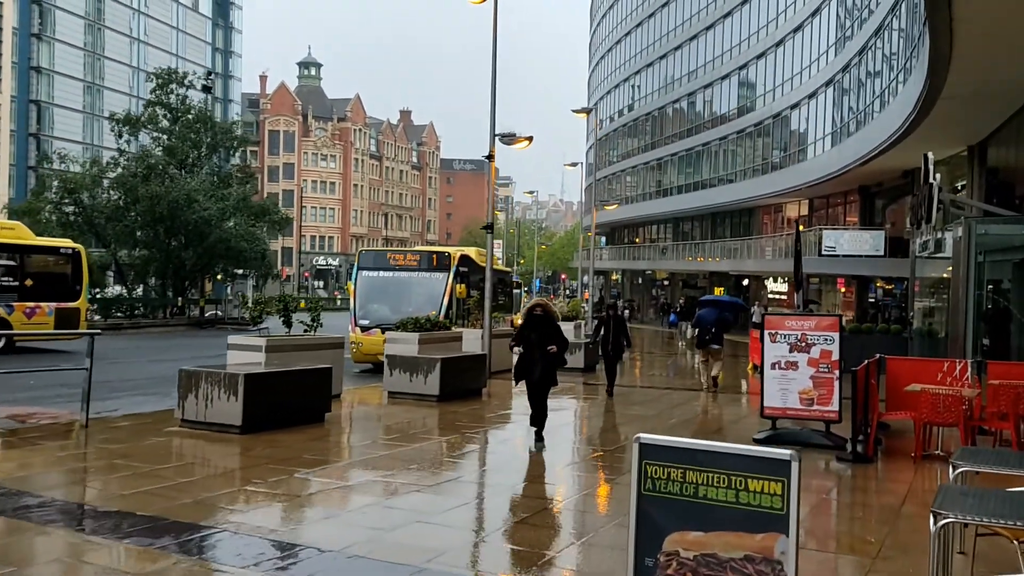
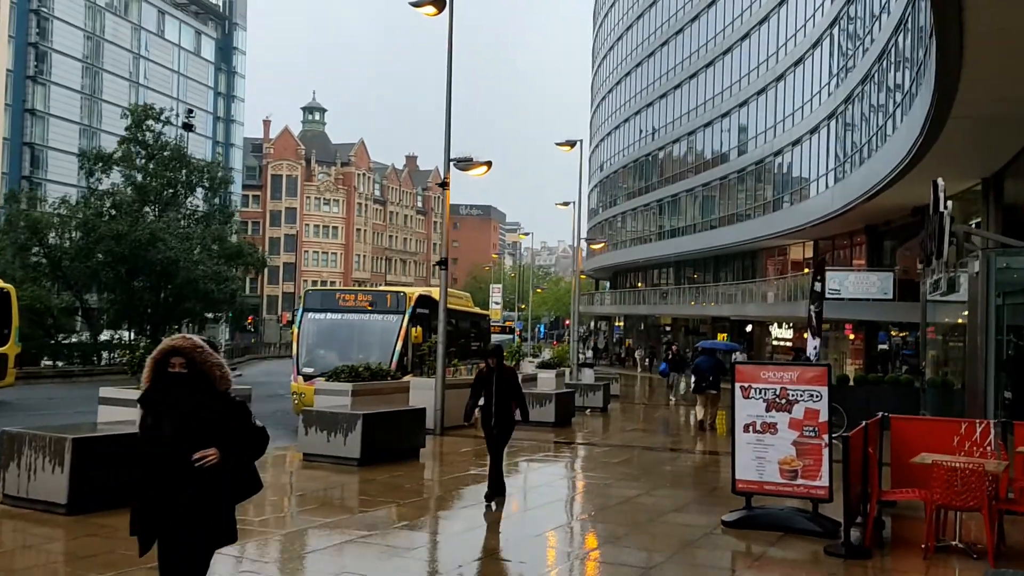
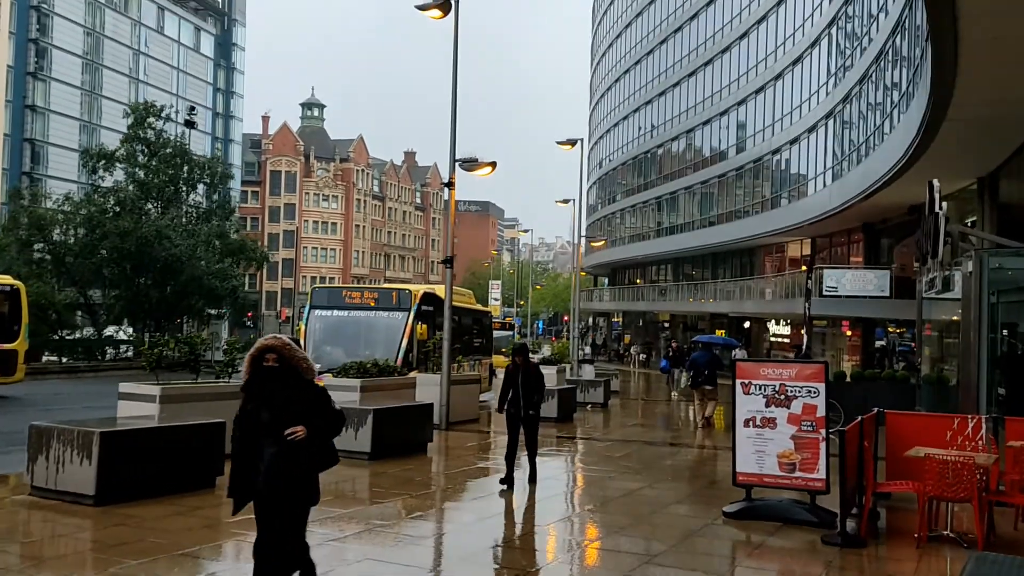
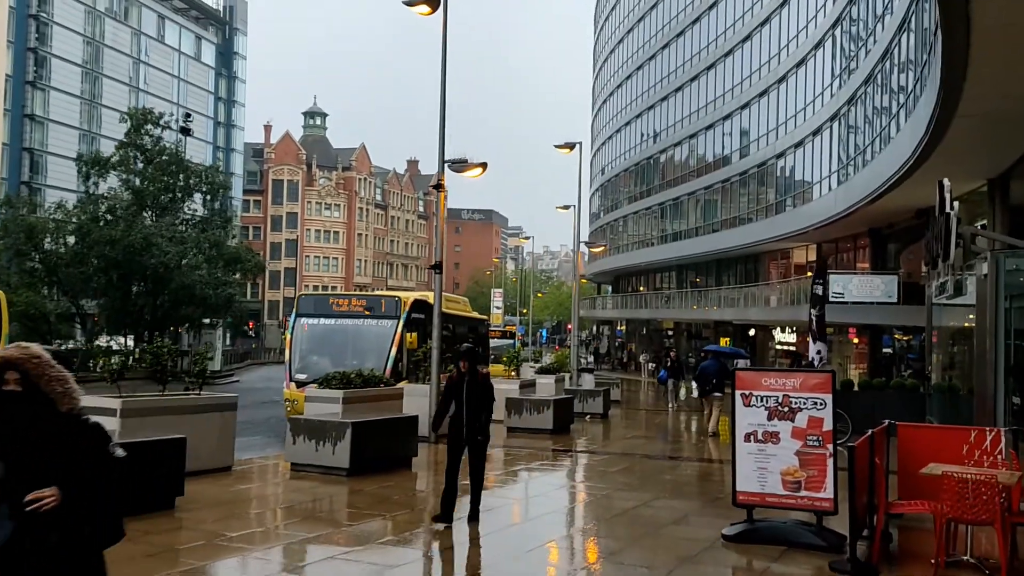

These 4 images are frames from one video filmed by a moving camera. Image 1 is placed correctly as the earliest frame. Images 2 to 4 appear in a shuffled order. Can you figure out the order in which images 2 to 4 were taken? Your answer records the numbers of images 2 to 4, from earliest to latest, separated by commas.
3, 2, 4
